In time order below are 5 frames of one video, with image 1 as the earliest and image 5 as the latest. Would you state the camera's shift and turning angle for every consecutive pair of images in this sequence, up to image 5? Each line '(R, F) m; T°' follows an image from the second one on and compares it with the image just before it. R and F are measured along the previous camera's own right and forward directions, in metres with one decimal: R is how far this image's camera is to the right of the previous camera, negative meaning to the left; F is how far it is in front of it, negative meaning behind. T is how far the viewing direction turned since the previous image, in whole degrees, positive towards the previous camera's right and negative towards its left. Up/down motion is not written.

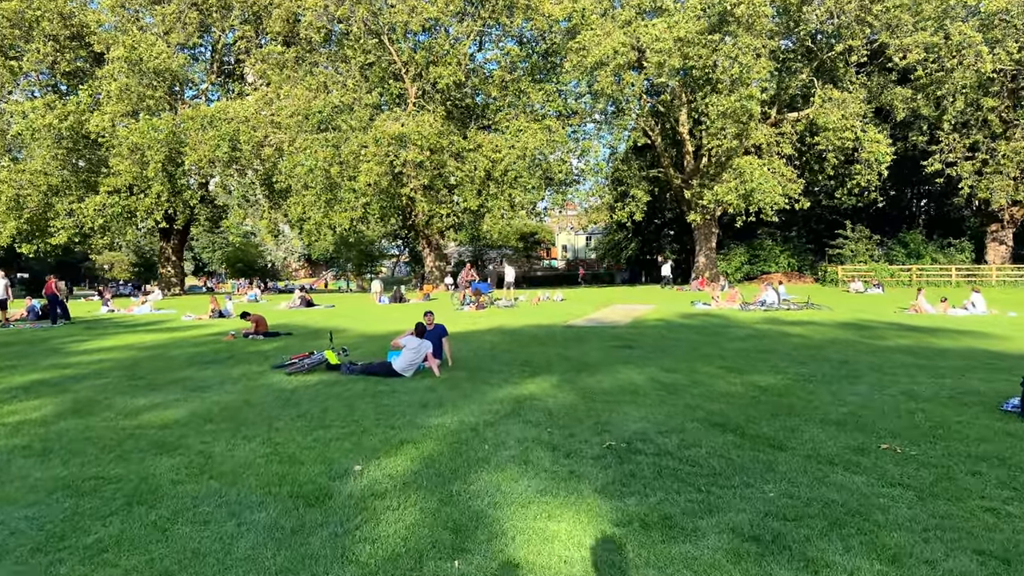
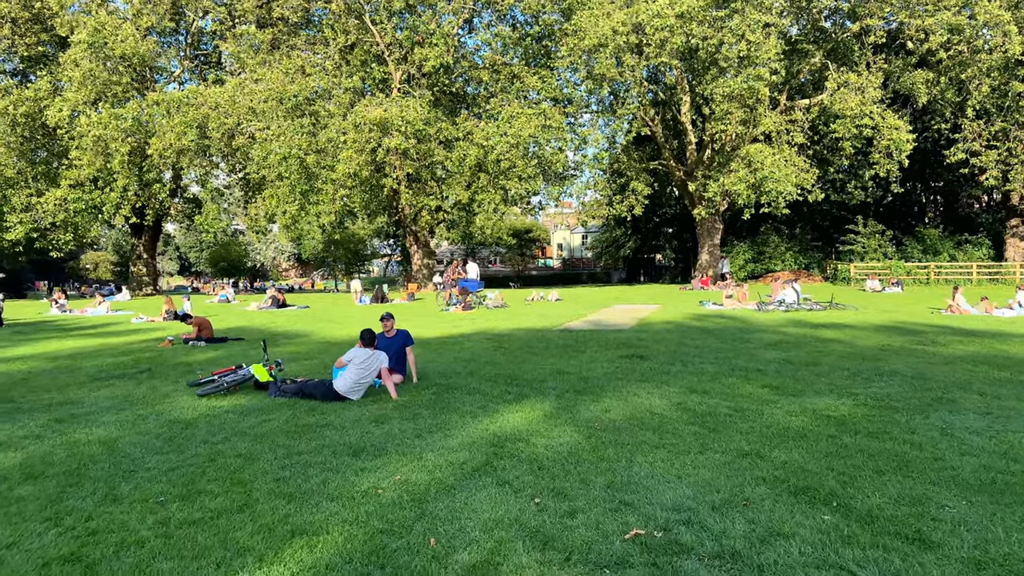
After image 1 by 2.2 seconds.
(+0.2, +2.5) m; 0°
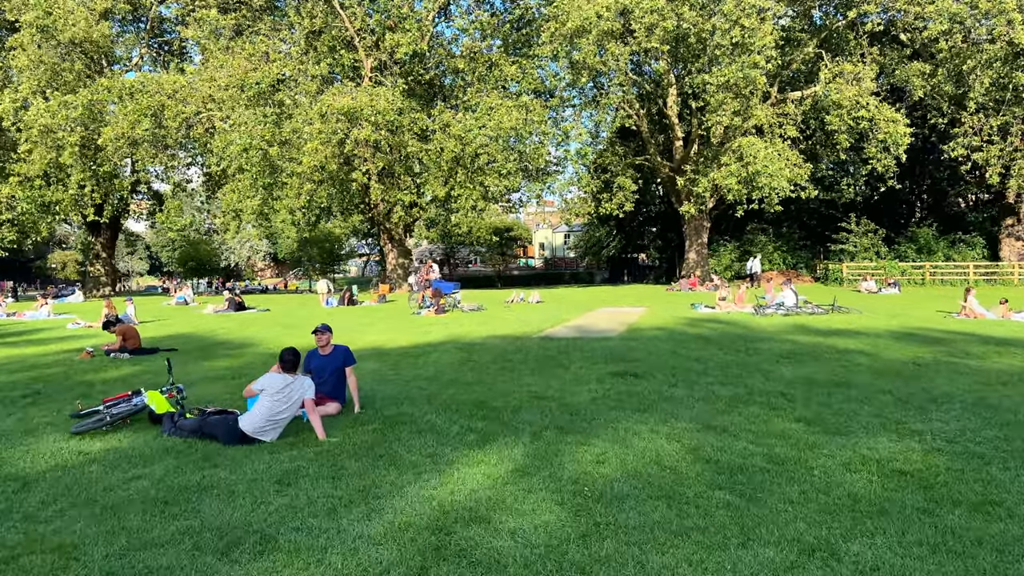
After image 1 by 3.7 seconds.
(+0.1, +1.8) m; +1°
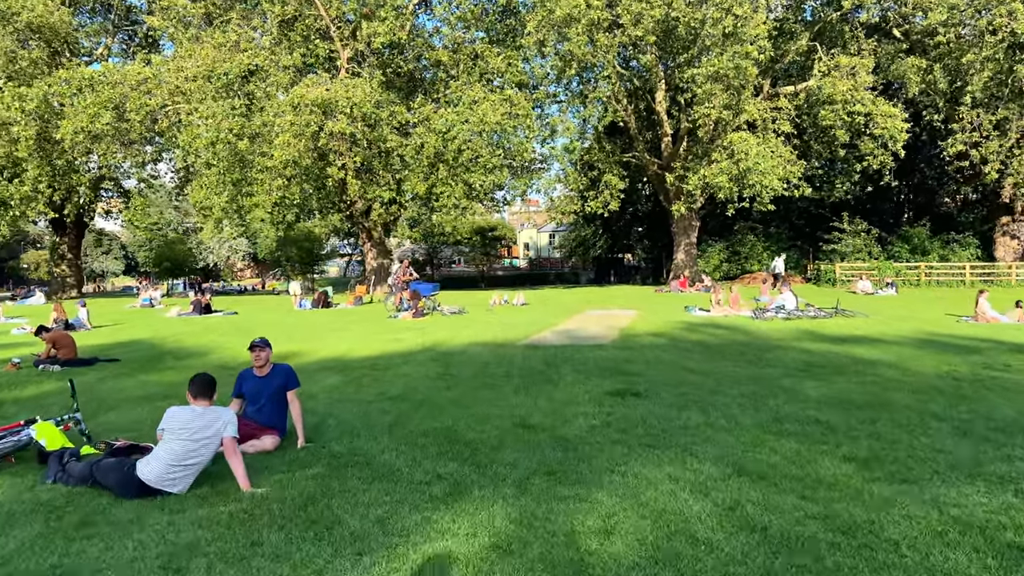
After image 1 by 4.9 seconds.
(0.0, +1.3) m; +1°
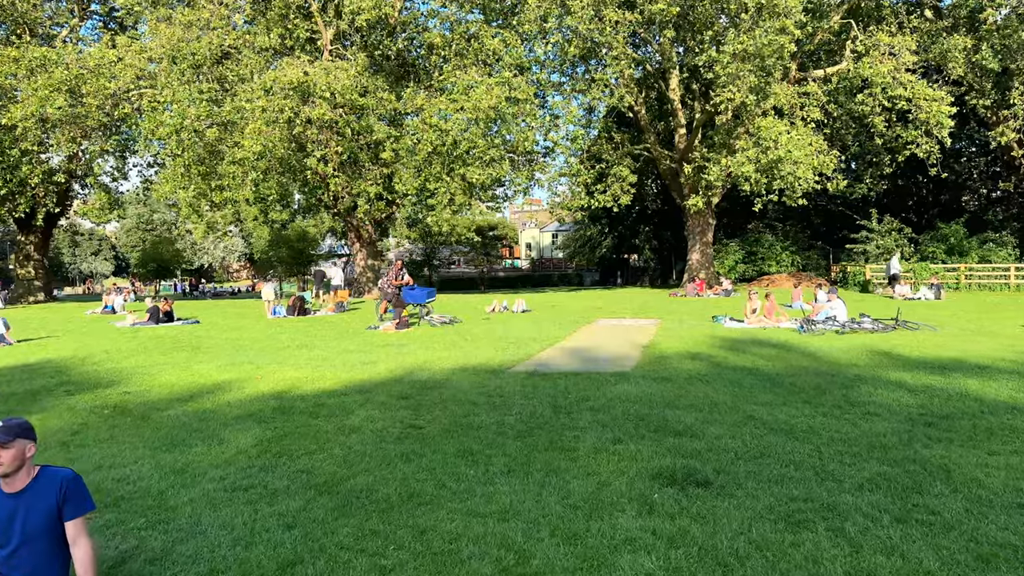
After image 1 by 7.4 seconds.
(+0.1, +2.9) m; 0°
